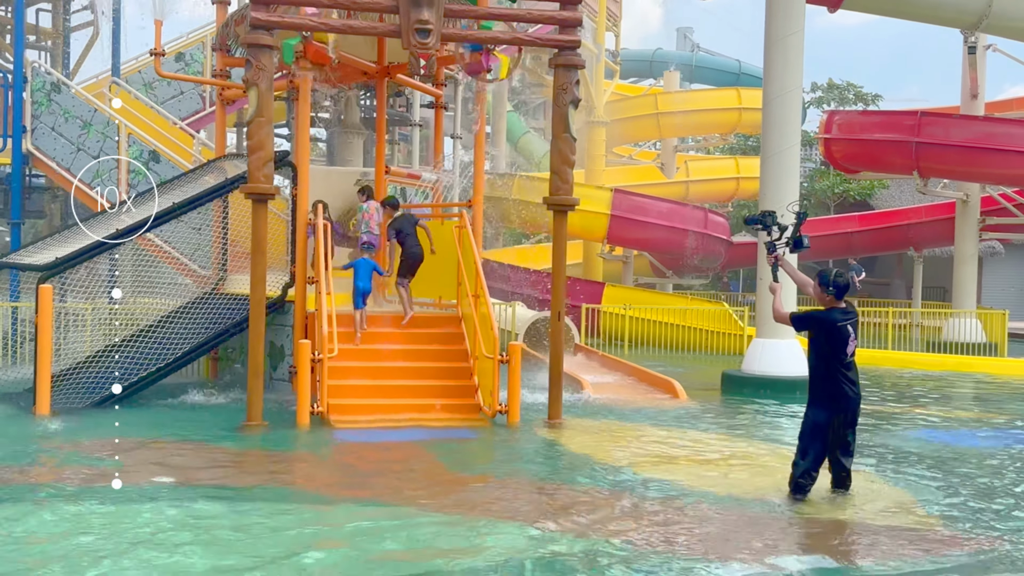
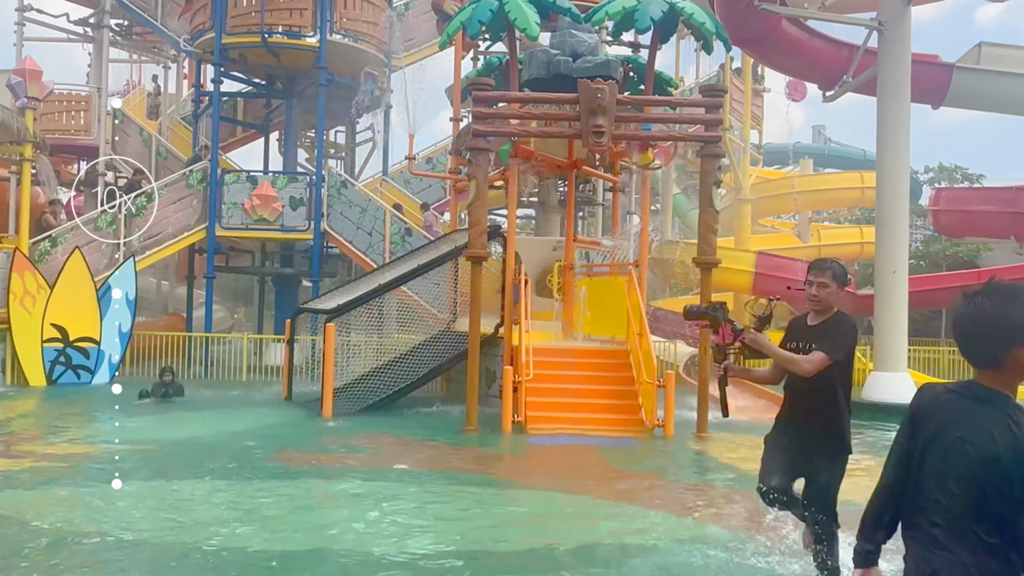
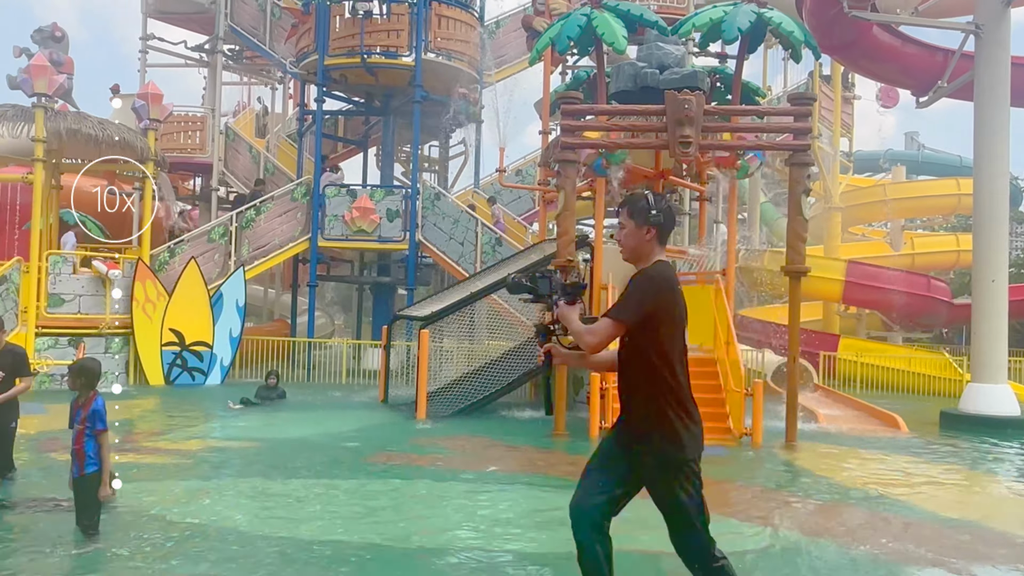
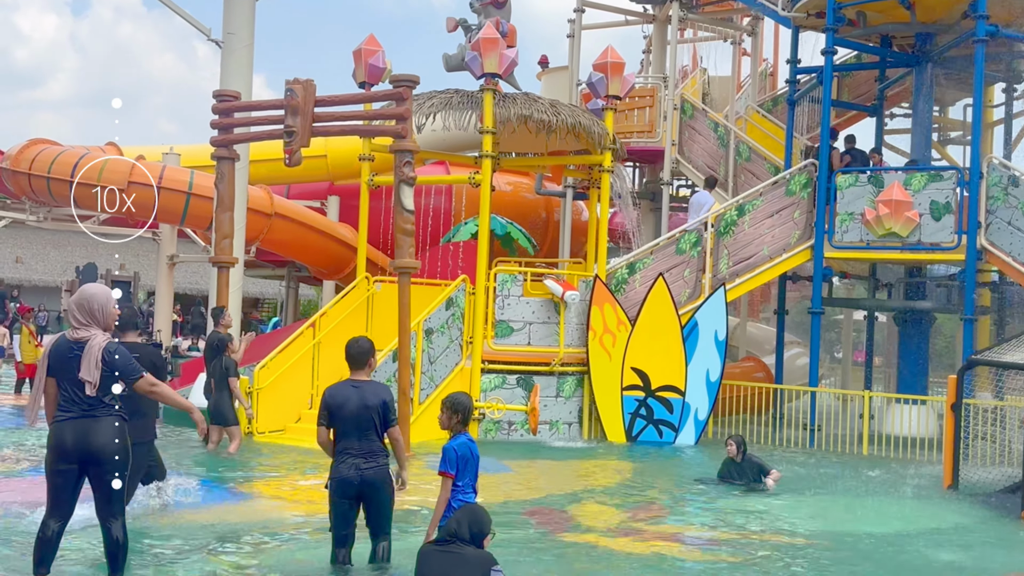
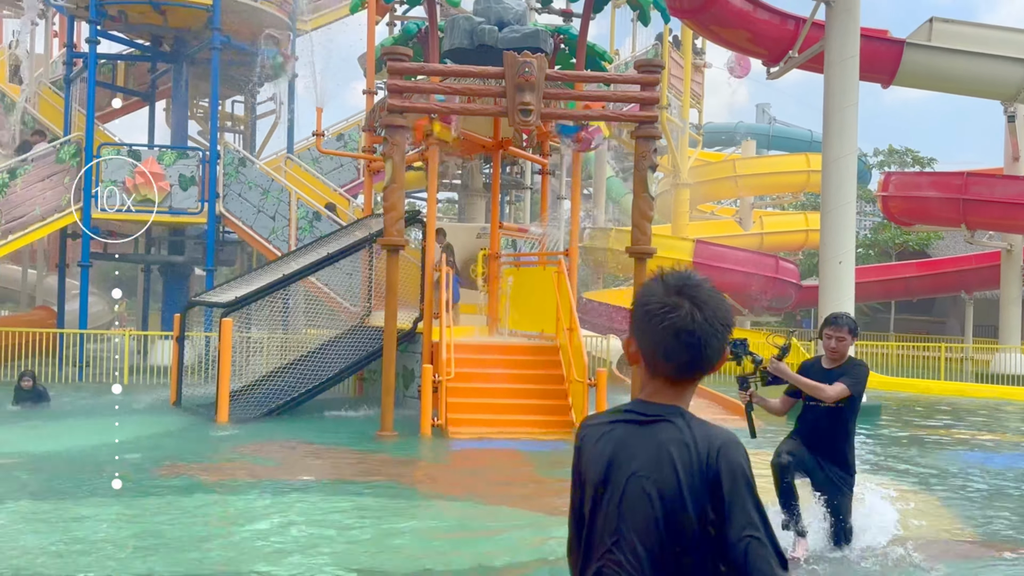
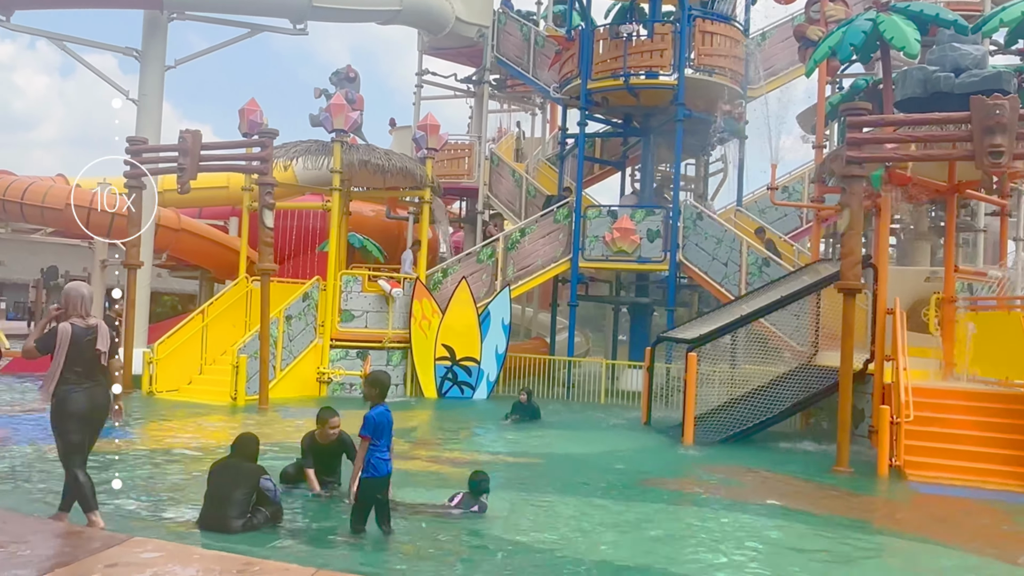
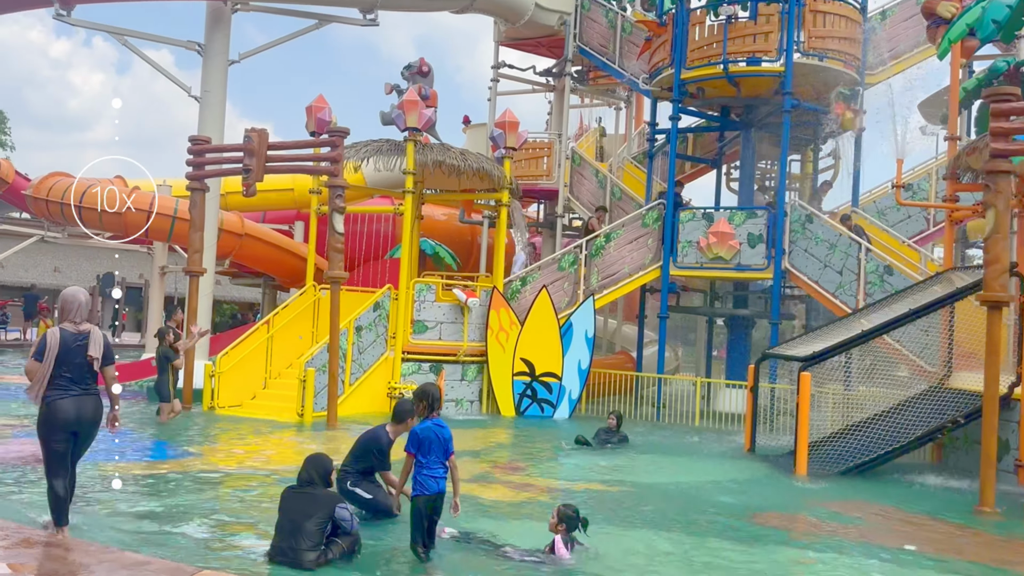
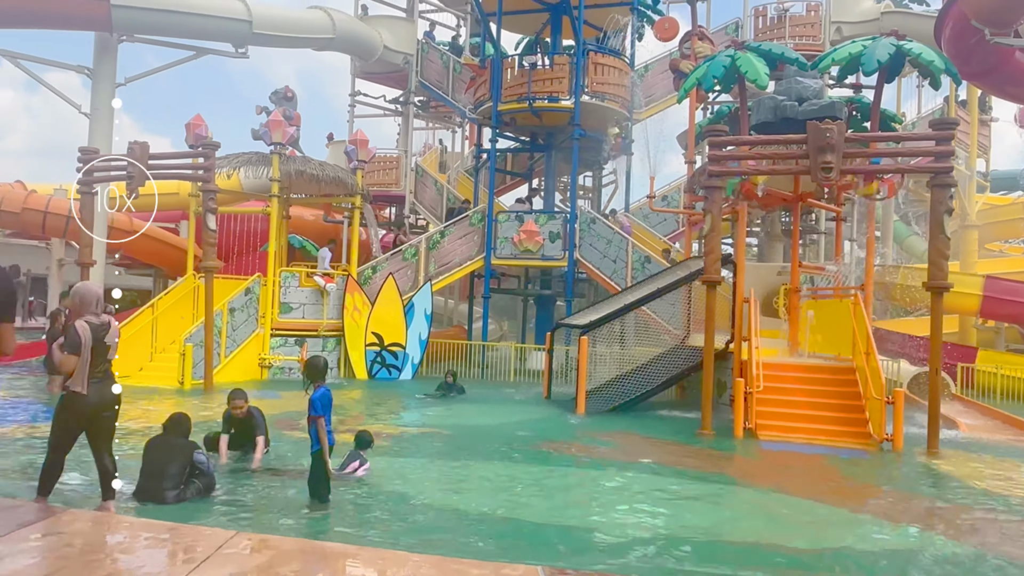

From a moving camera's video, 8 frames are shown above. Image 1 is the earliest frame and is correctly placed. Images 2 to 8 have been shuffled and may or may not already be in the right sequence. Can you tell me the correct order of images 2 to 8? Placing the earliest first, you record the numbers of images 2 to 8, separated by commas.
5, 2, 3, 8, 6, 7, 4
